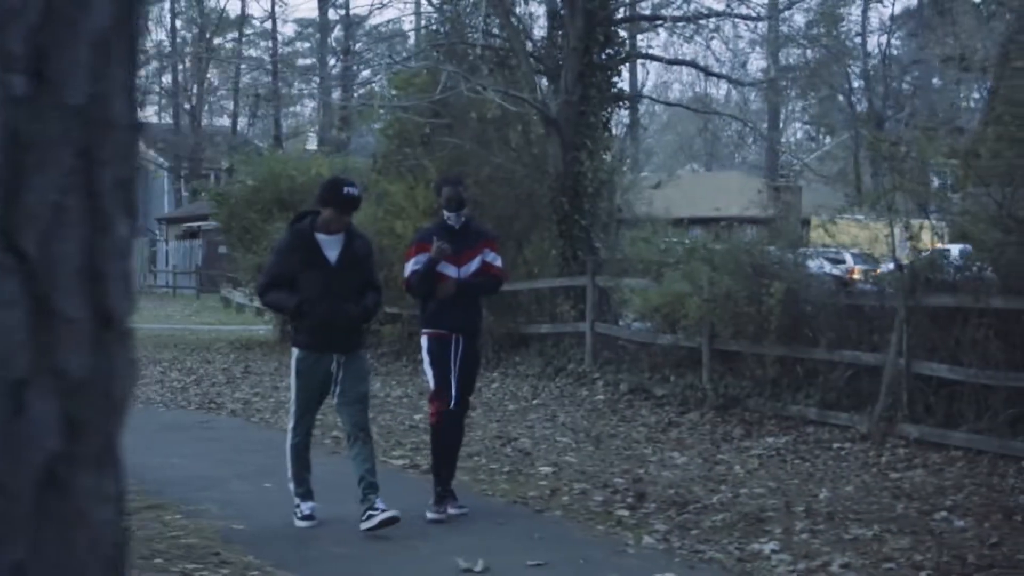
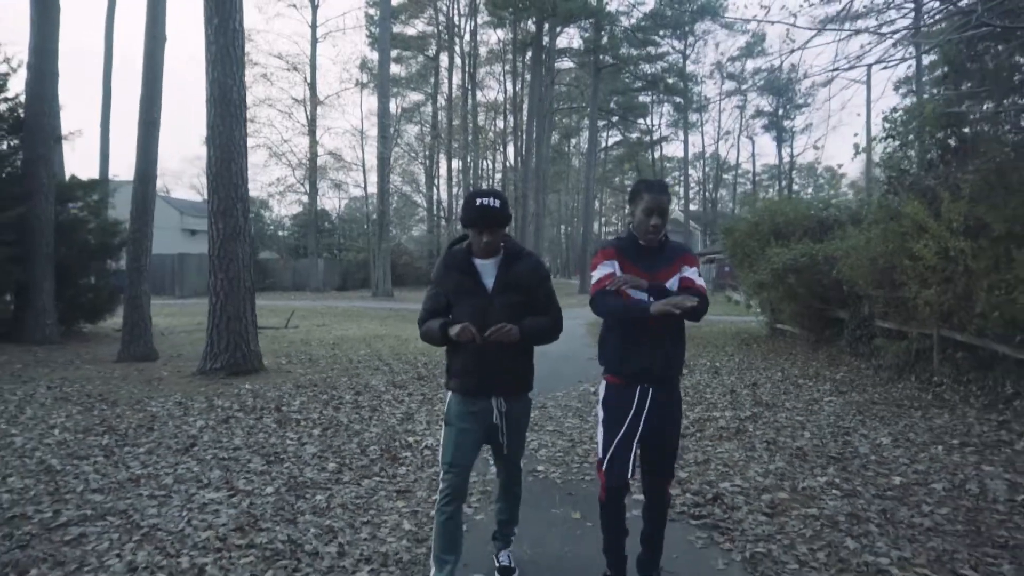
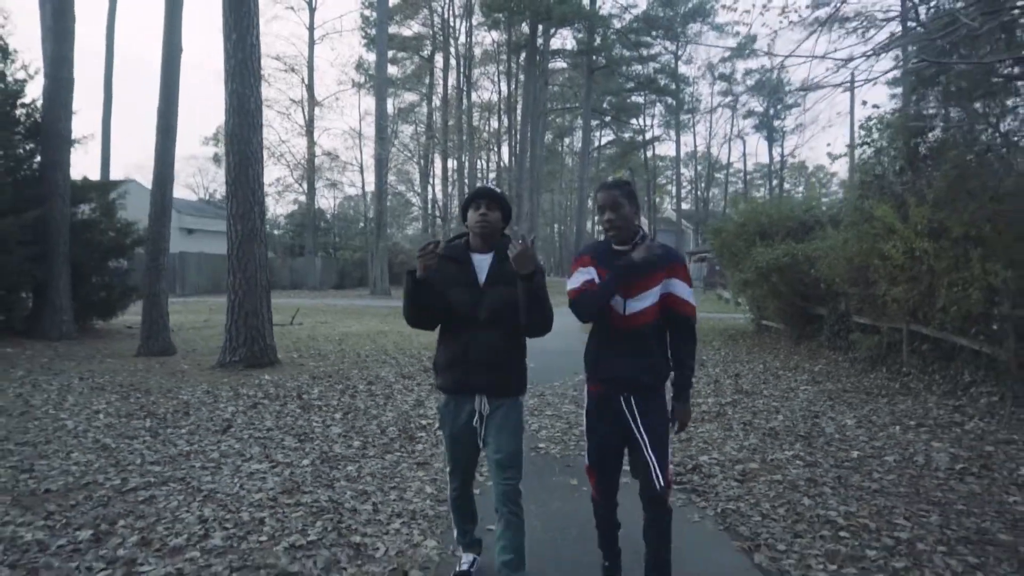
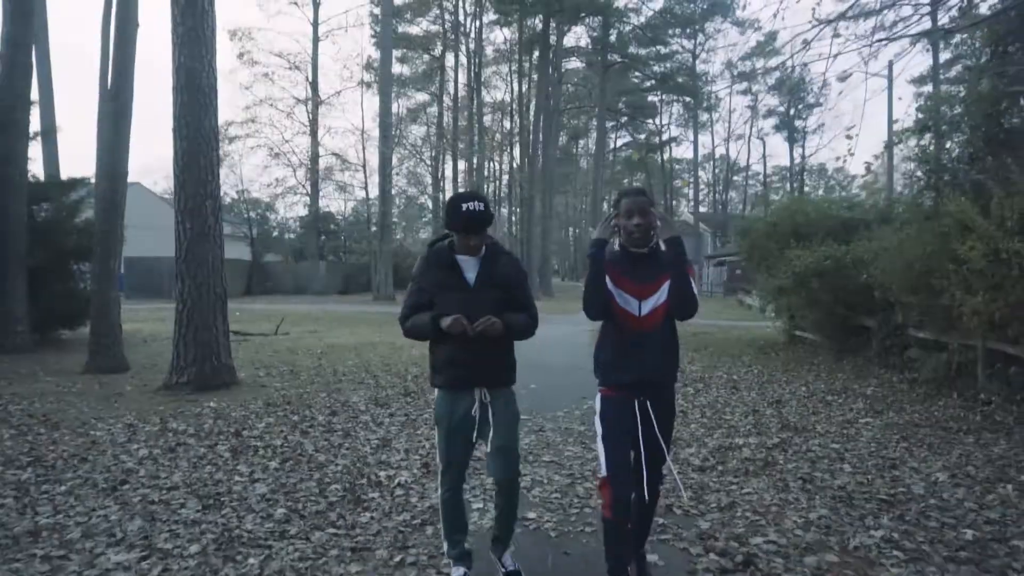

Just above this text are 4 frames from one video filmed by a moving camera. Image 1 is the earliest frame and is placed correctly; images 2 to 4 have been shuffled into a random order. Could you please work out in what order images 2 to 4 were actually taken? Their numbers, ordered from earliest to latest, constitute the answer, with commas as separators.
4, 2, 3
